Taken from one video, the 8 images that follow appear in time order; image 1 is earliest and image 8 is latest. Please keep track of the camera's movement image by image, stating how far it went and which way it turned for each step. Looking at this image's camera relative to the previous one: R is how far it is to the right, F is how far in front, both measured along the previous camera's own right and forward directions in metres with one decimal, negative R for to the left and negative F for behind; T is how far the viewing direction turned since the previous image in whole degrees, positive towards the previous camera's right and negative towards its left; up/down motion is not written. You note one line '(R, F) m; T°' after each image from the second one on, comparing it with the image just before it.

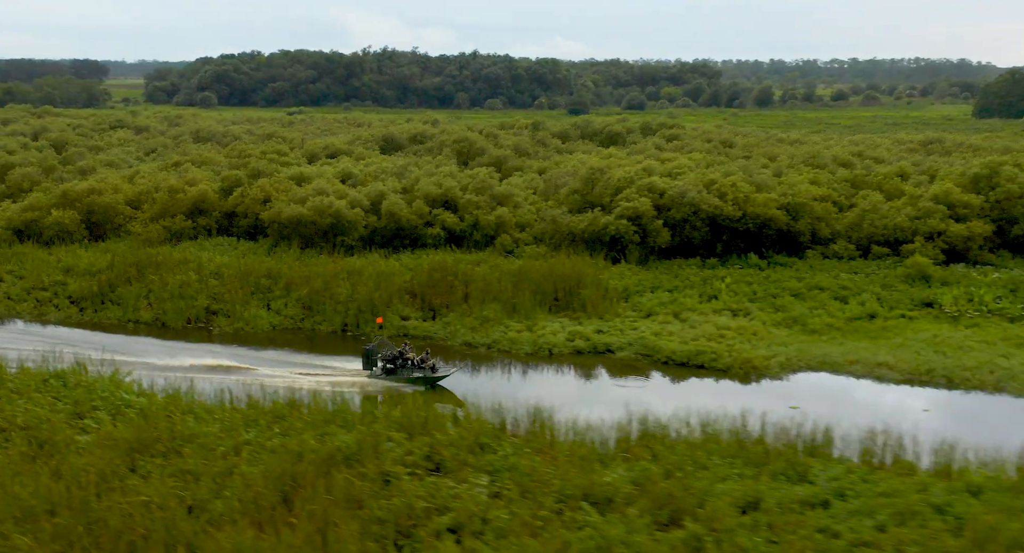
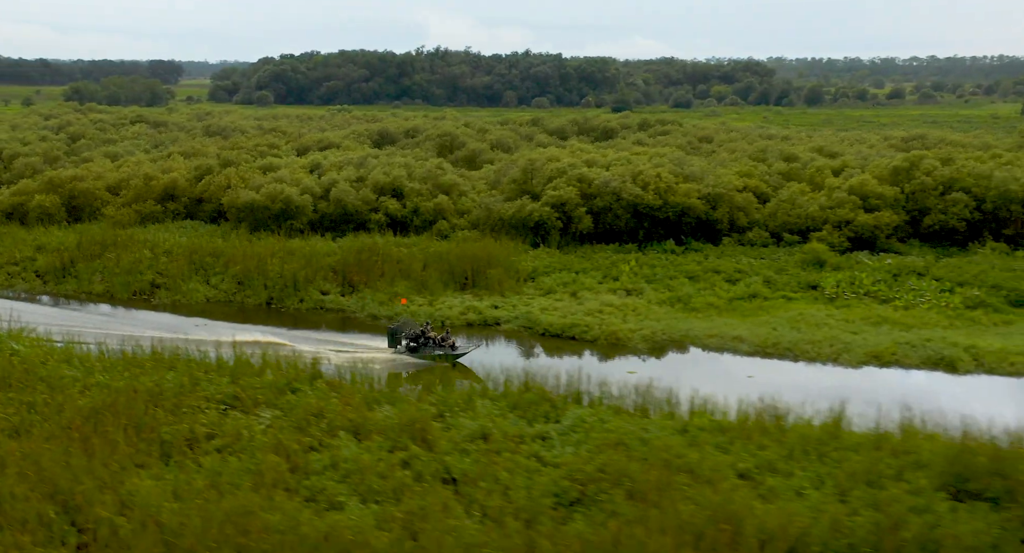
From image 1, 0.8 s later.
(+2.7, -1.1) m; -3°
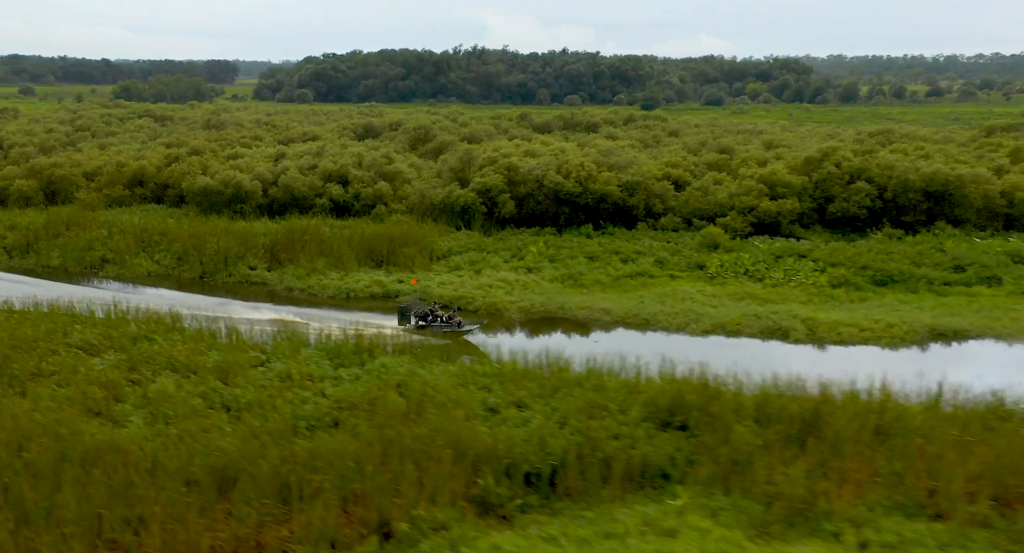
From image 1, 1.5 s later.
(+2.5, -1.1) m; -2°
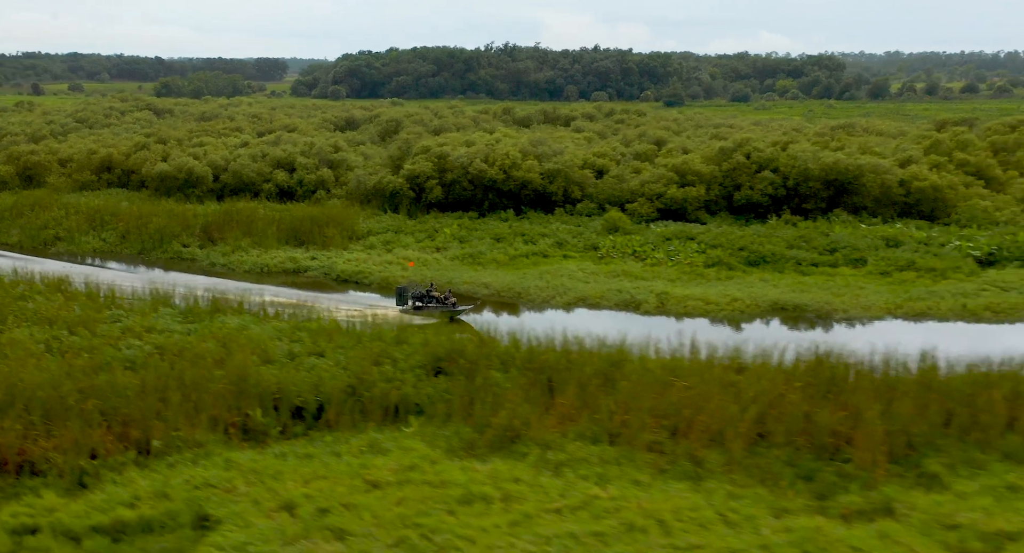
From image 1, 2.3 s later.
(+2.6, -1.0) m; -2°
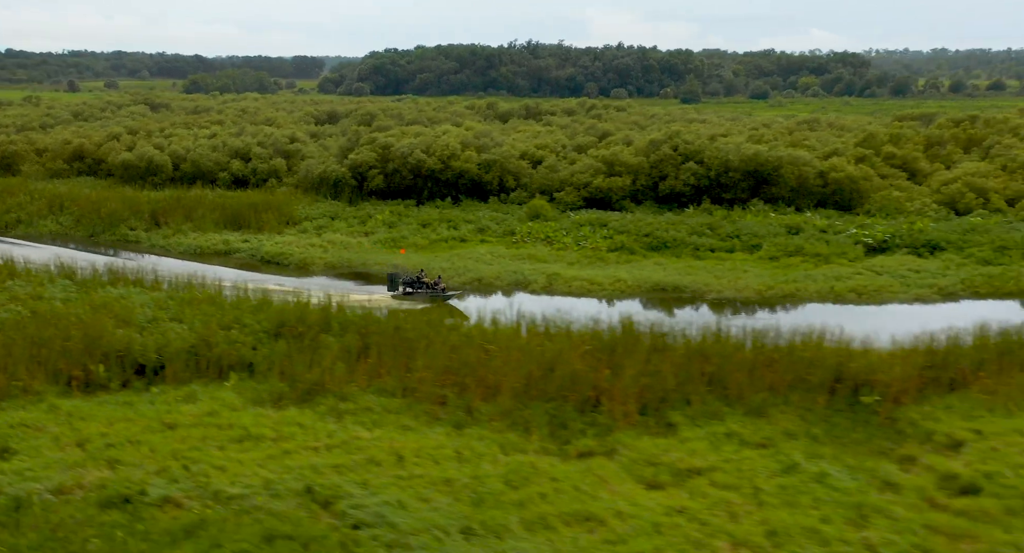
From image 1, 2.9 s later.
(+2.1, -0.7) m; -1°
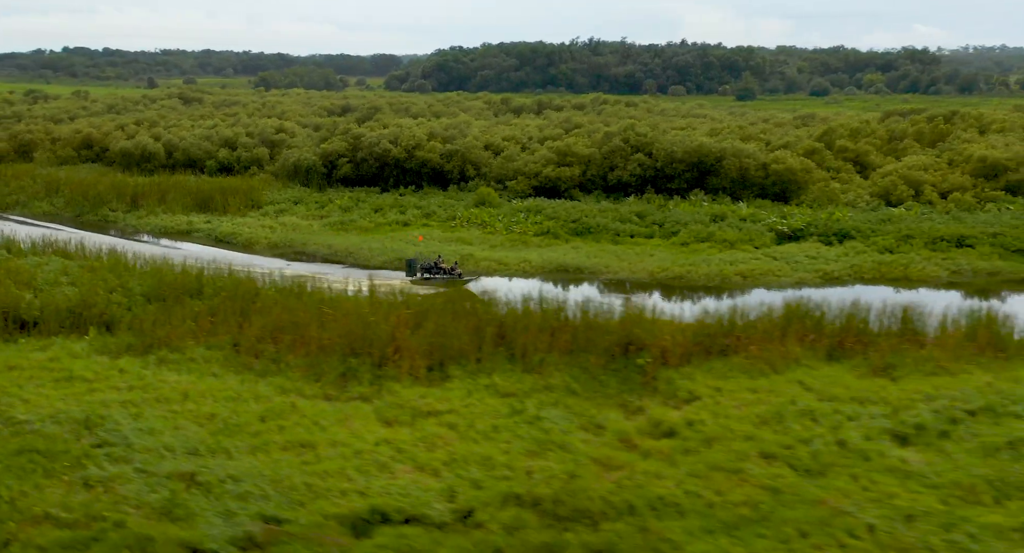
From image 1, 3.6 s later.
(+2.6, -0.7) m; -4°
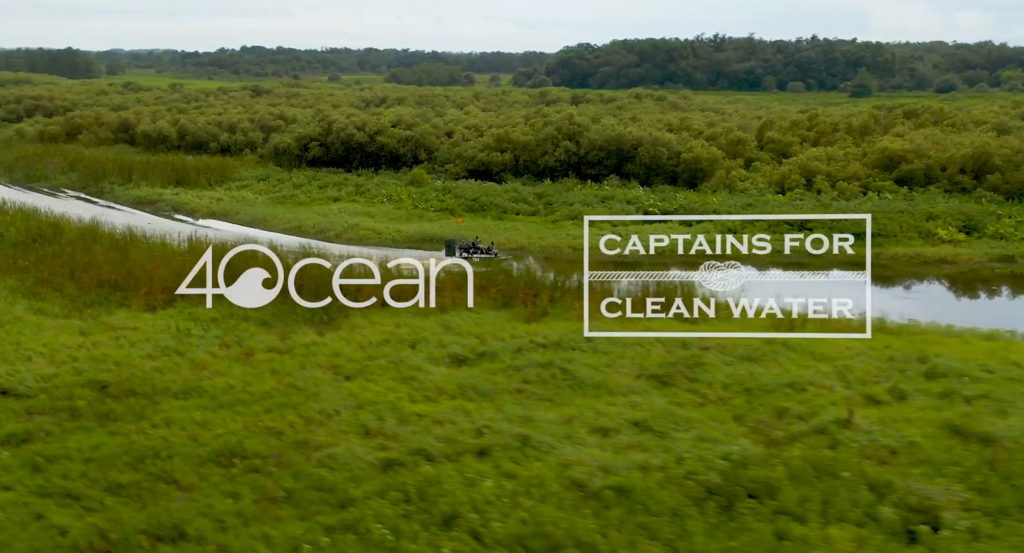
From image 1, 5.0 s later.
(+4.5, -1.1) m; -7°
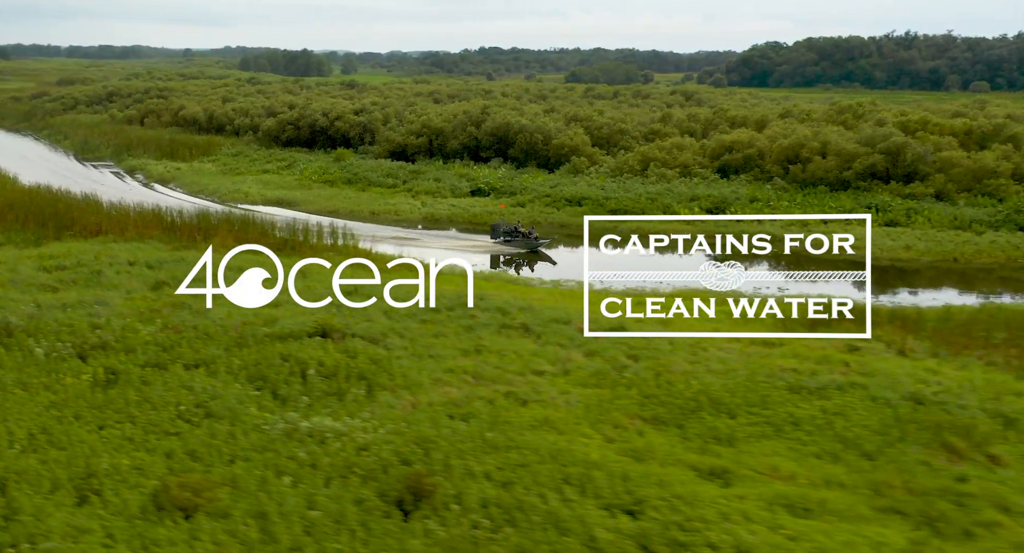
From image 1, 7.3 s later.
(+6.5, -1.4) m; -9°
